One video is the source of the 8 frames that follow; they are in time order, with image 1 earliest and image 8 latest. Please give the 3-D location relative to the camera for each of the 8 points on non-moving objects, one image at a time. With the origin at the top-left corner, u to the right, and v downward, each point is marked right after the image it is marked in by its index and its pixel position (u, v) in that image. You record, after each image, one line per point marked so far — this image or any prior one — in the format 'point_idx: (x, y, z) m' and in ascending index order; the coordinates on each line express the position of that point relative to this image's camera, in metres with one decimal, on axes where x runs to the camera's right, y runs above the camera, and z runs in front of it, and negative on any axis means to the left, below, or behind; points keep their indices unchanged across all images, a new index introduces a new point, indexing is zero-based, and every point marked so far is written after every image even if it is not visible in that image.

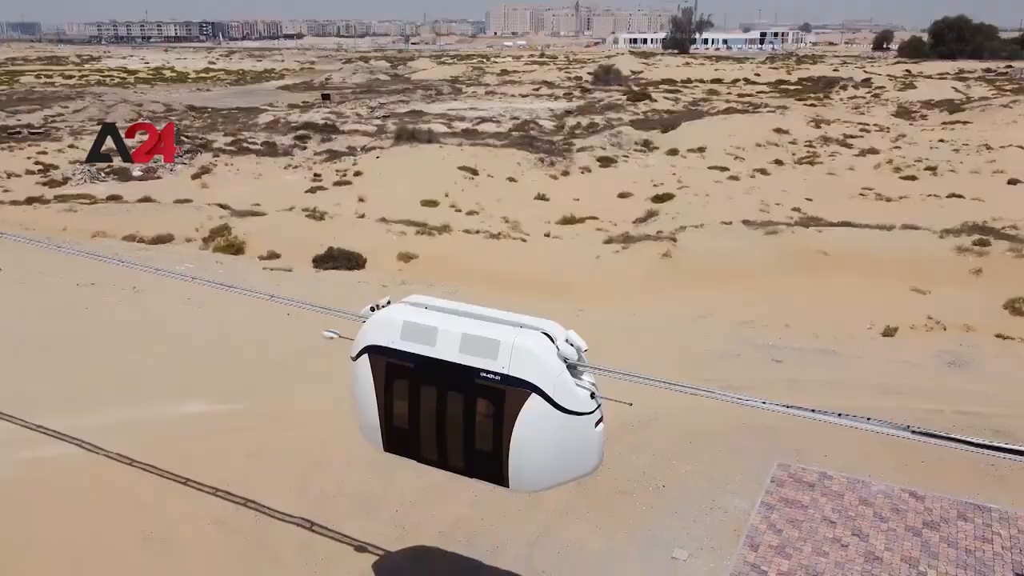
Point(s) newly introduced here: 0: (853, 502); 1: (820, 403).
0: (+5.3, -3.3, +13.0) m
1: (+6.4, -2.3, +17.3) m
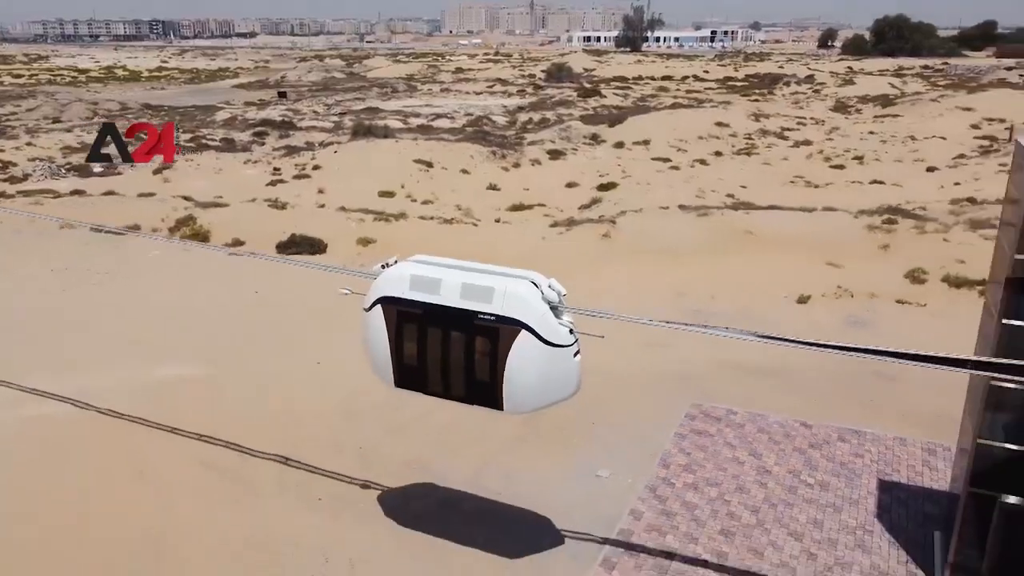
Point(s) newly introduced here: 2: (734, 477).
0: (+4.4, -2.6, +15.3) m
1: (+5.2, -1.5, +19.6) m
2: (+3.6, -3.1, +13.7) m
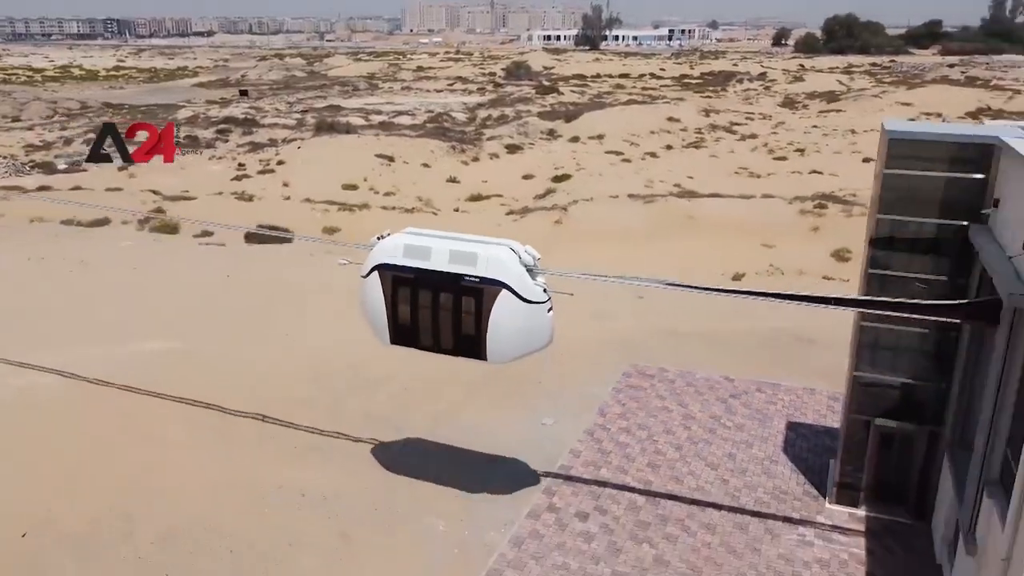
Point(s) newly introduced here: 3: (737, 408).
0: (+3.5, -2.0, +17.2) m
1: (+4.1, -0.9, +21.6) m
2: (+2.8, -2.5, +15.6) m
3: (+4.3, -2.3, +16.2) m
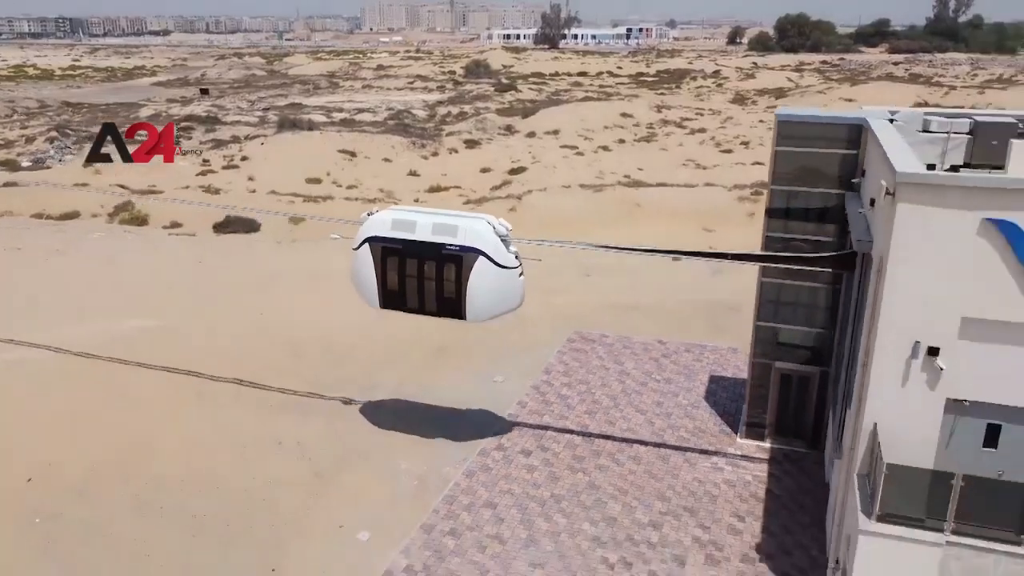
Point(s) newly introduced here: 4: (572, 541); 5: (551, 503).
0: (+2.4, -1.3, +19.2) m
1: (+2.9, -0.3, +23.6) m
2: (+1.8, -1.9, +17.5) m
3: (+3.3, -1.6, +18.2) m
4: (+0.9, -3.6, +12.1) m
5: (+0.6, -3.3, +13.1) m
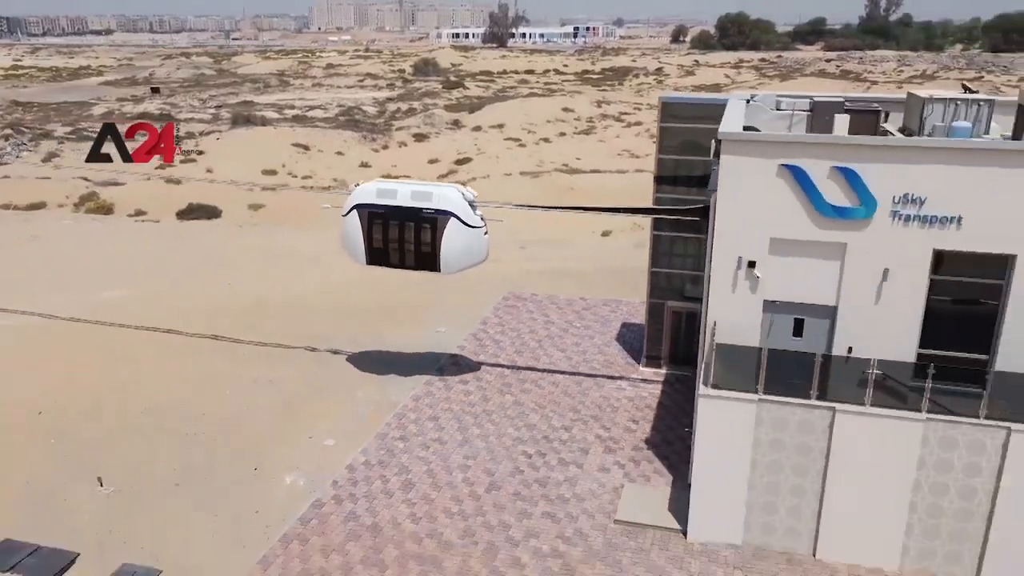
0: (+0.9, -0.4, +22.2) m
1: (+1.1, +0.7, +26.6) m
2: (+0.4, -0.9, +20.5) m
3: (+1.9, -0.7, +21.3) m
4: (-0.2, -2.7, +15.1) m
5: (-0.5, -2.4, +16.0) m
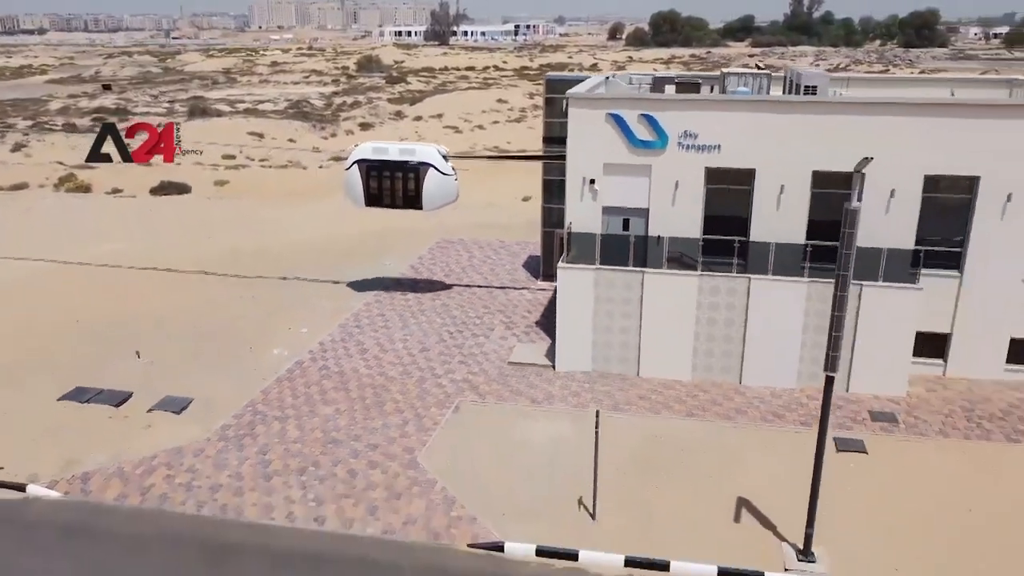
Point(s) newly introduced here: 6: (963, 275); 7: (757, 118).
0: (-1.4, +1.4, +27.8) m
1: (-1.5, +2.5, +32.3) m
2: (-1.8, +0.9, +26.1) m
3: (-0.3, +1.2, +26.9) m
4: (-2.0, -0.9, +20.7) m
5: (-2.4, -0.6, +21.6) m
6: (+8.8, +0.2, +16.4) m
7: (+4.7, +3.3, +16.3) m
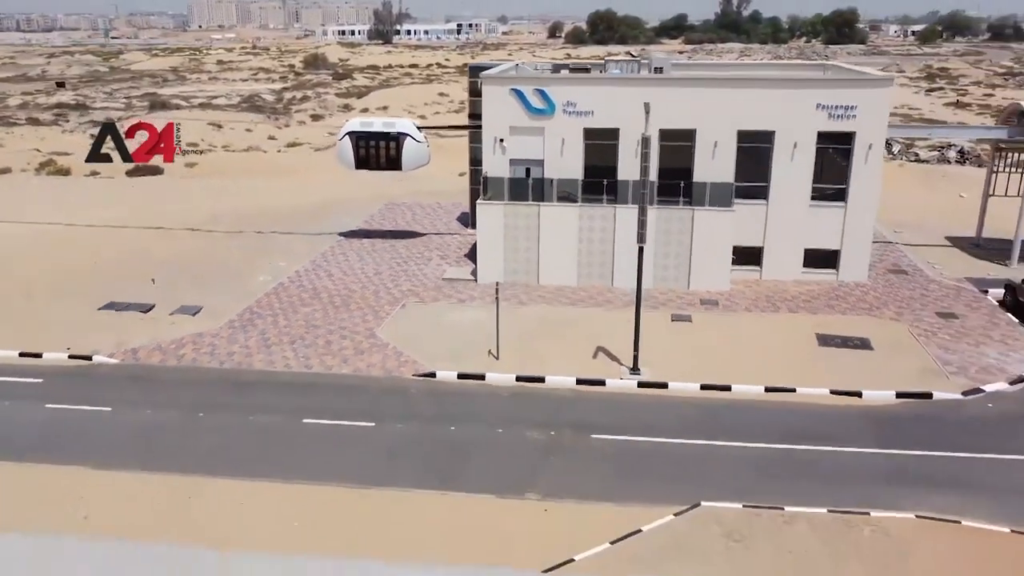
0: (-3.9, +3.3, +33.6) m
1: (-4.3, +4.4, +38.0) m
2: (-4.2, +2.7, +31.9) m
3: (-2.8, +3.1, +32.8) m
4: (-4.1, +0.9, +26.4) m
5: (-4.5, +1.2, +27.3) m
6: (+7.0, +2.3, +22.8) m
7: (+2.8, +5.3, +22.4) m
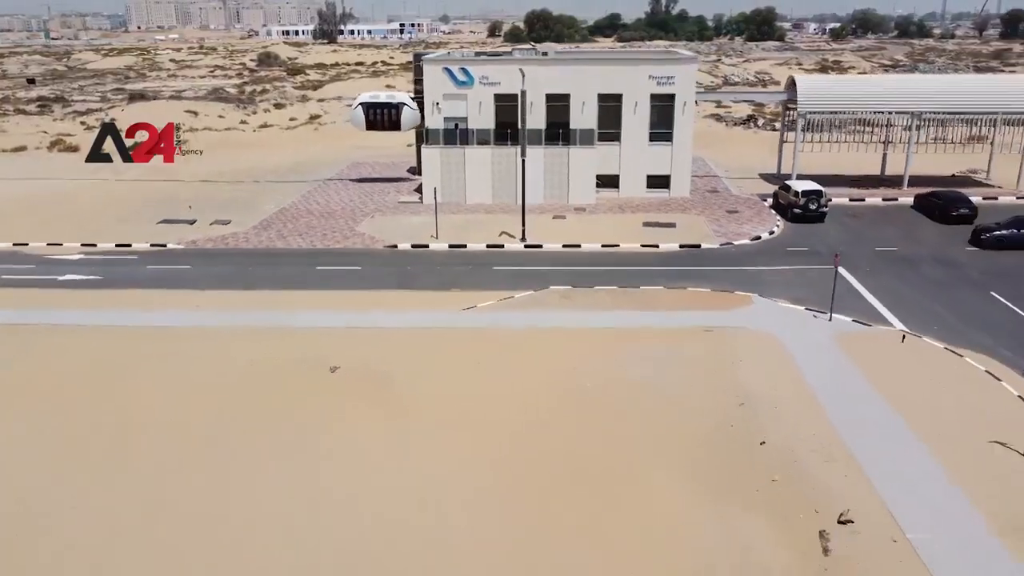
0: (-7.2, +6.5, +43.6) m
1: (-7.9, +7.6, +48.0) m
2: (-7.4, +5.9, +41.9) m
3: (-6.1, +6.3, +42.9) m
4: (-6.9, +4.1, +36.4) m
5: (-7.4, +4.4, +37.3) m
6: (+4.3, +5.7, +33.5) m
7: (+0.2, +8.6, +32.9) m
